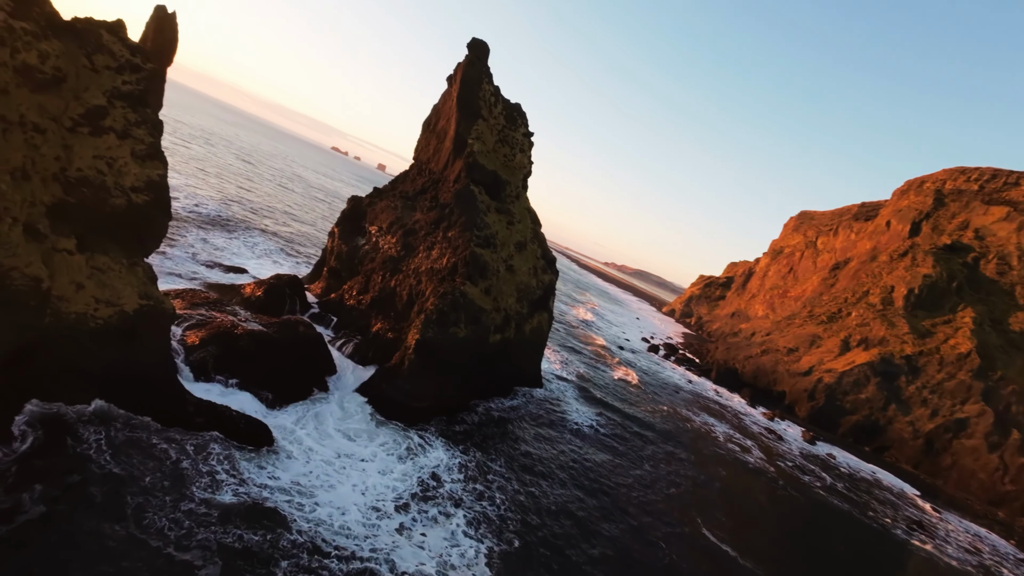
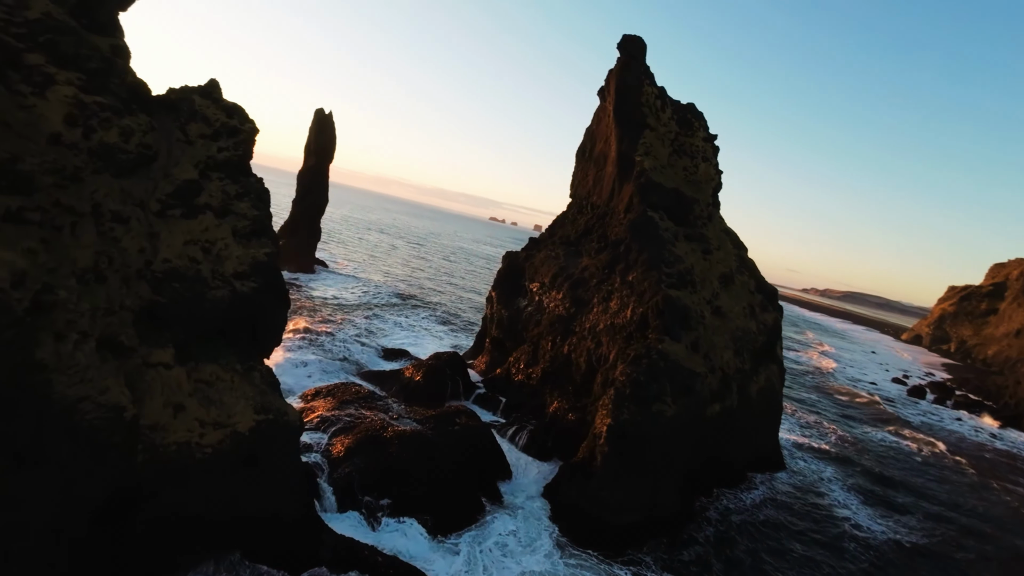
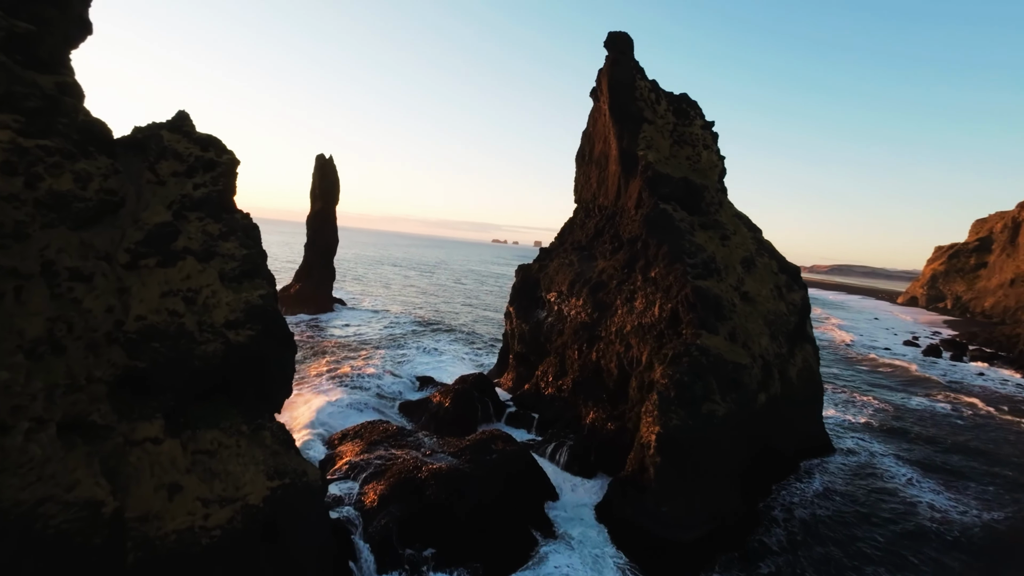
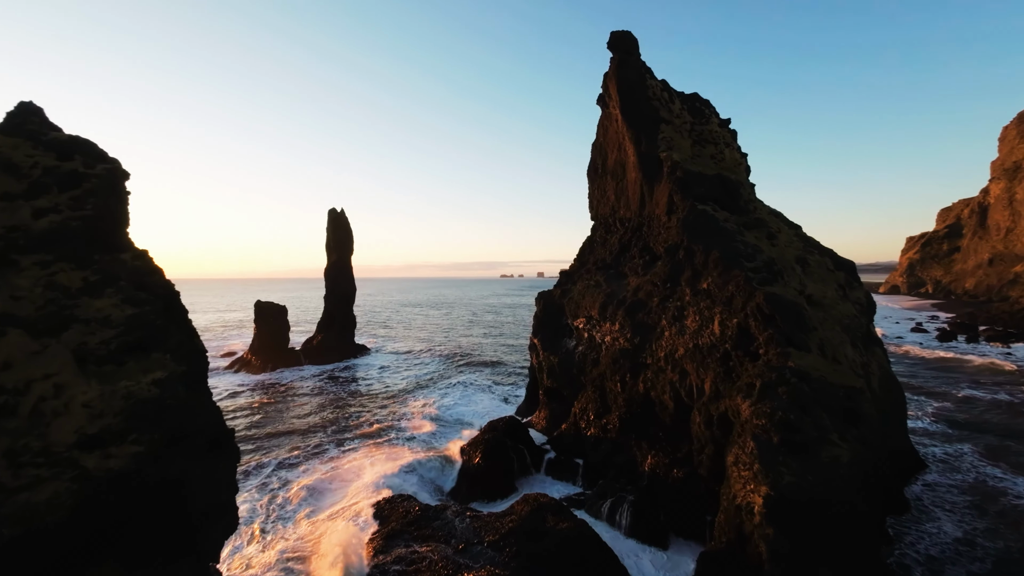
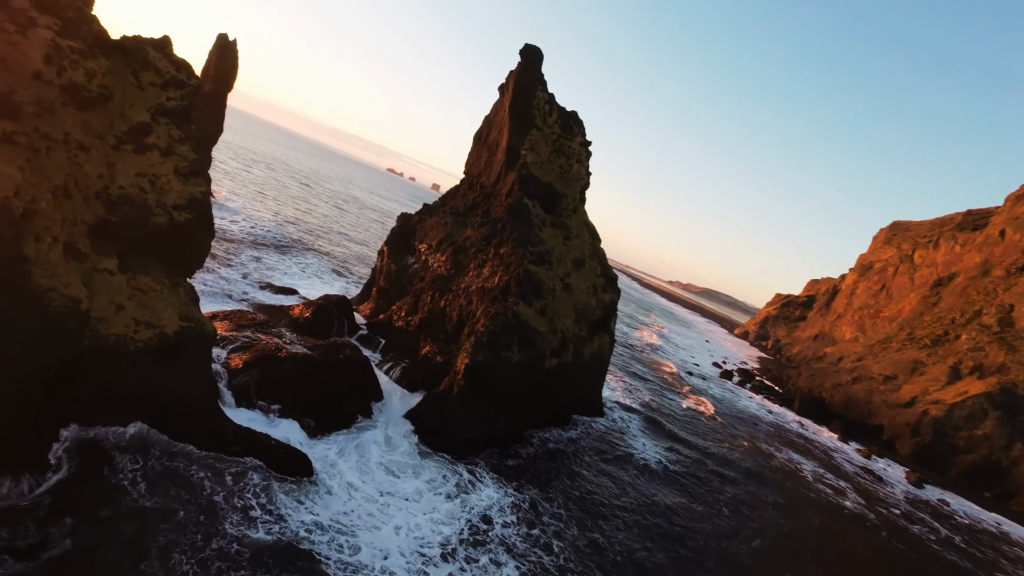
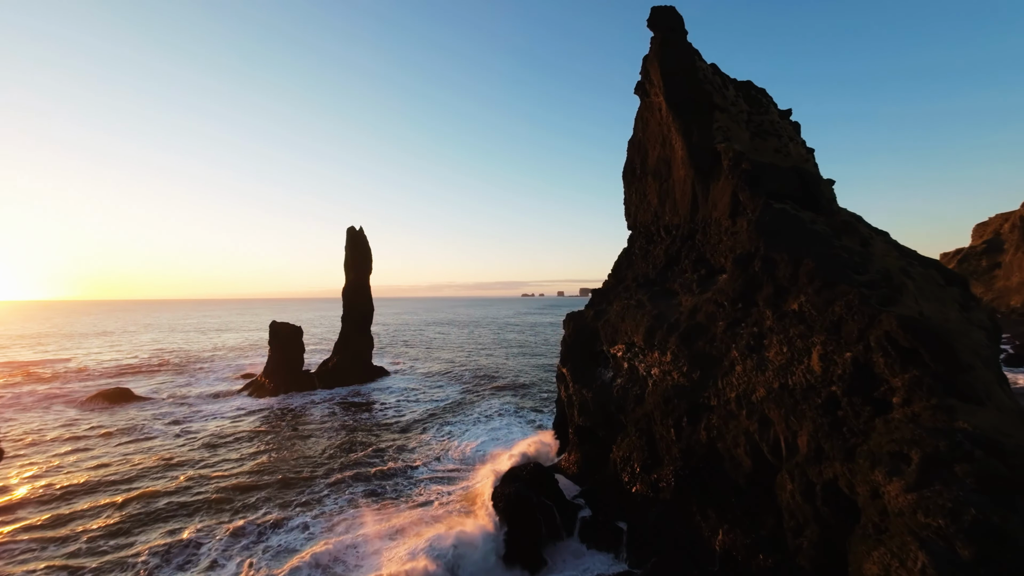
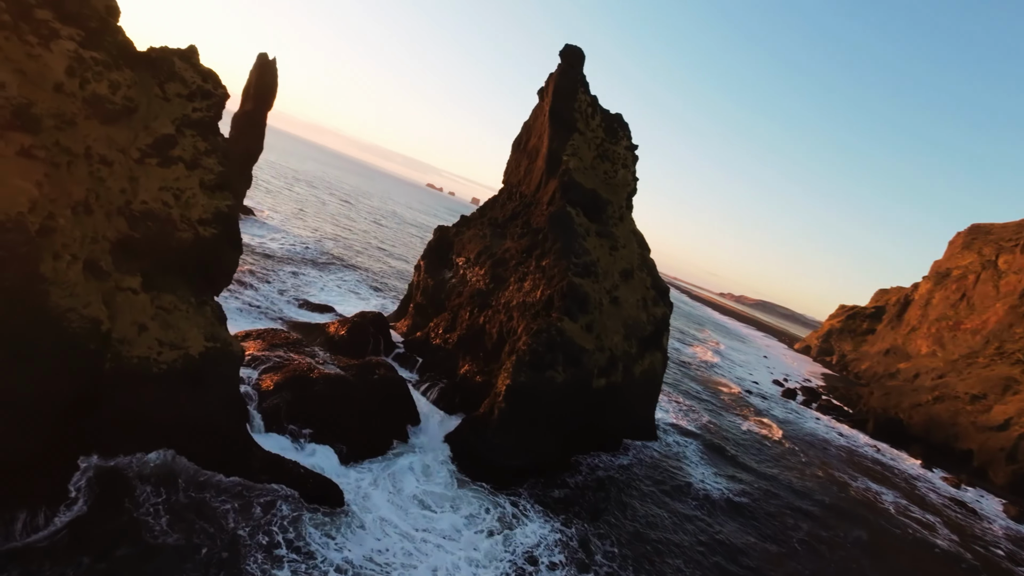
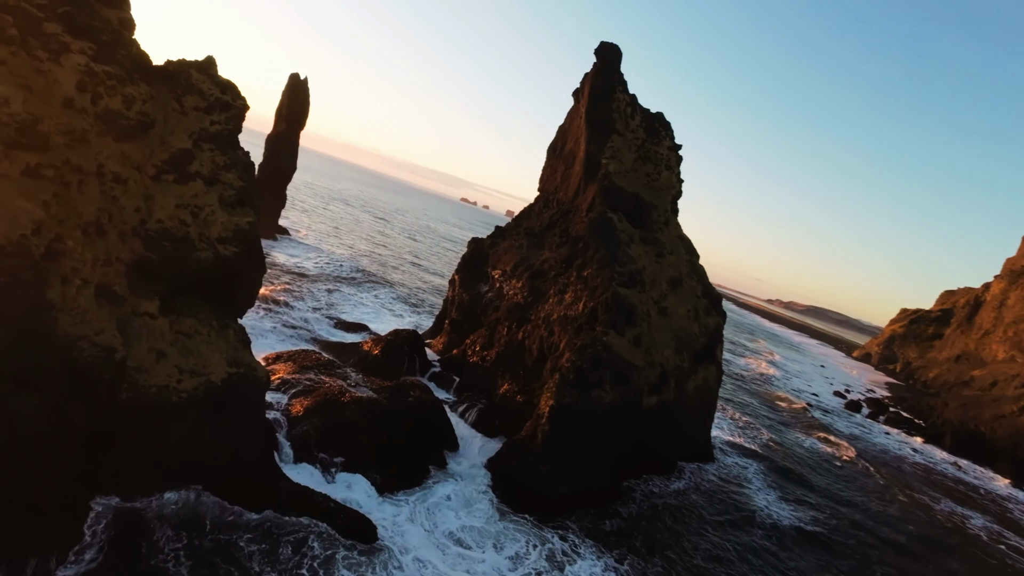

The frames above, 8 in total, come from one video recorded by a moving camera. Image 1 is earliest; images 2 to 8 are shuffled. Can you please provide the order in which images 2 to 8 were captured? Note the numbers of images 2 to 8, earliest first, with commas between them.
5, 7, 8, 2, 3, 4, 6
